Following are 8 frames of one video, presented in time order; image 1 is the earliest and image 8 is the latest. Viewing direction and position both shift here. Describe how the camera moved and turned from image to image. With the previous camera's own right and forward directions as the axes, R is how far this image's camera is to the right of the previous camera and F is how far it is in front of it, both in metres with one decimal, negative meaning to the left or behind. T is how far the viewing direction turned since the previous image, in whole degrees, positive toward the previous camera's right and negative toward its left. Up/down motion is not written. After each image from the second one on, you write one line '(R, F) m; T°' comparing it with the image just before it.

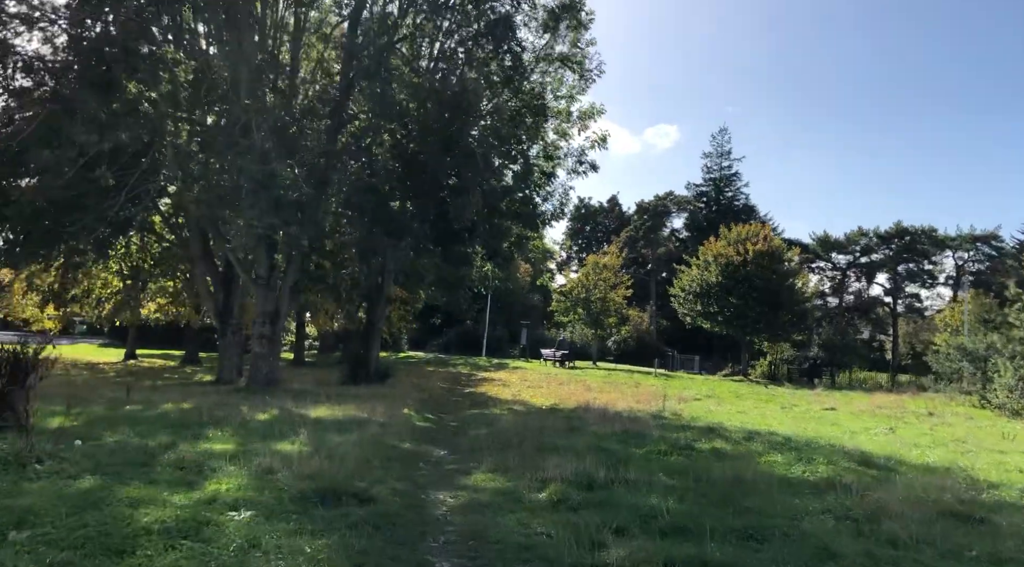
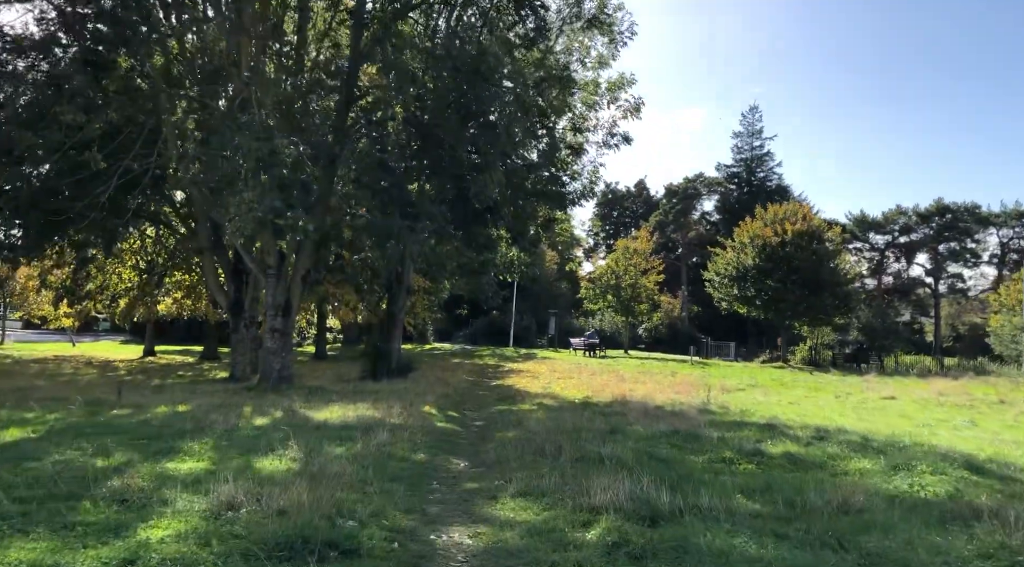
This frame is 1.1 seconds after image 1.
(0.0, +1.5) m; -2°
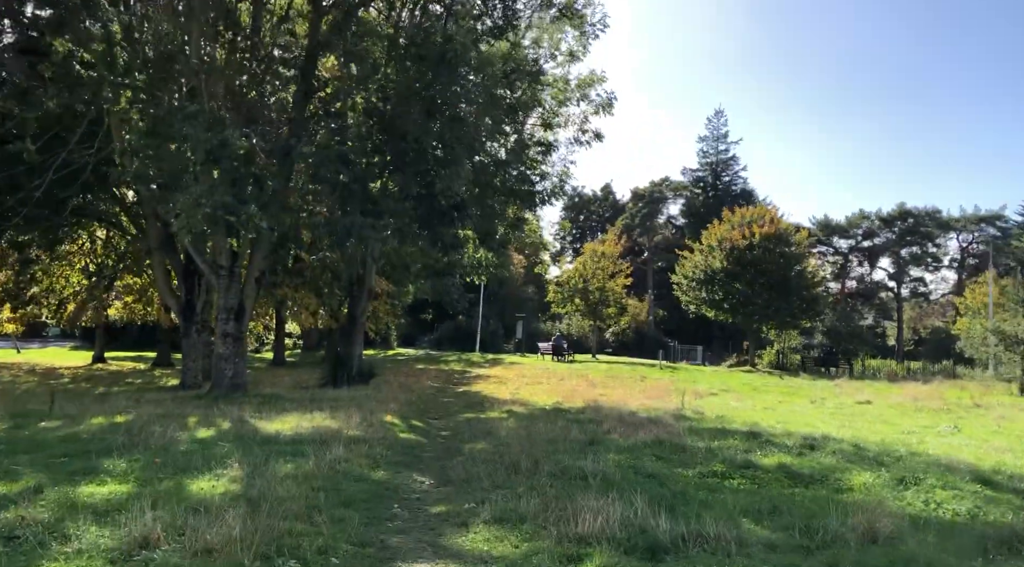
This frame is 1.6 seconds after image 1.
(-0.1, +0.8) m; +3°
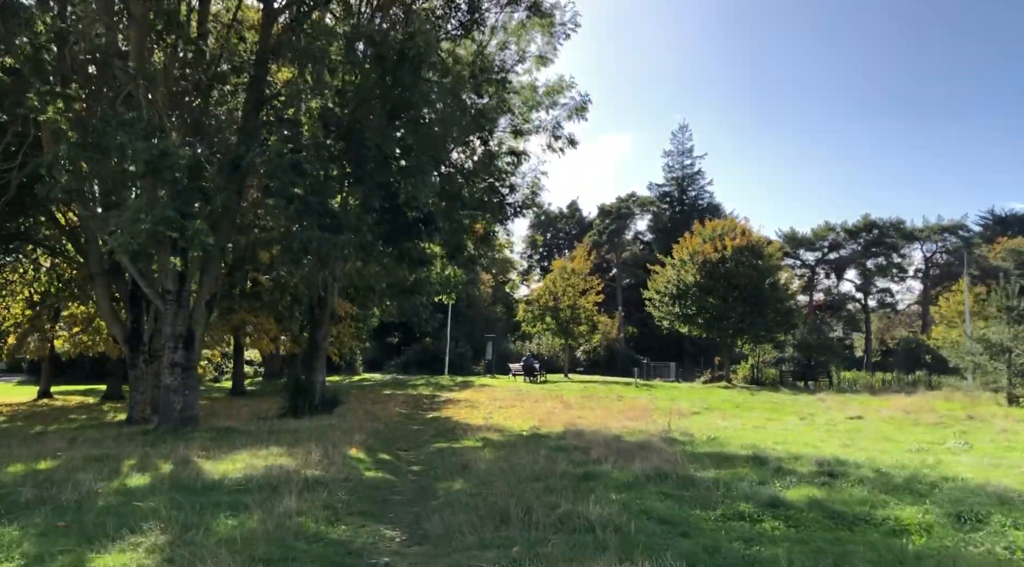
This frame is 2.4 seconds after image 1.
(-0.1, +1.1) m; +3°
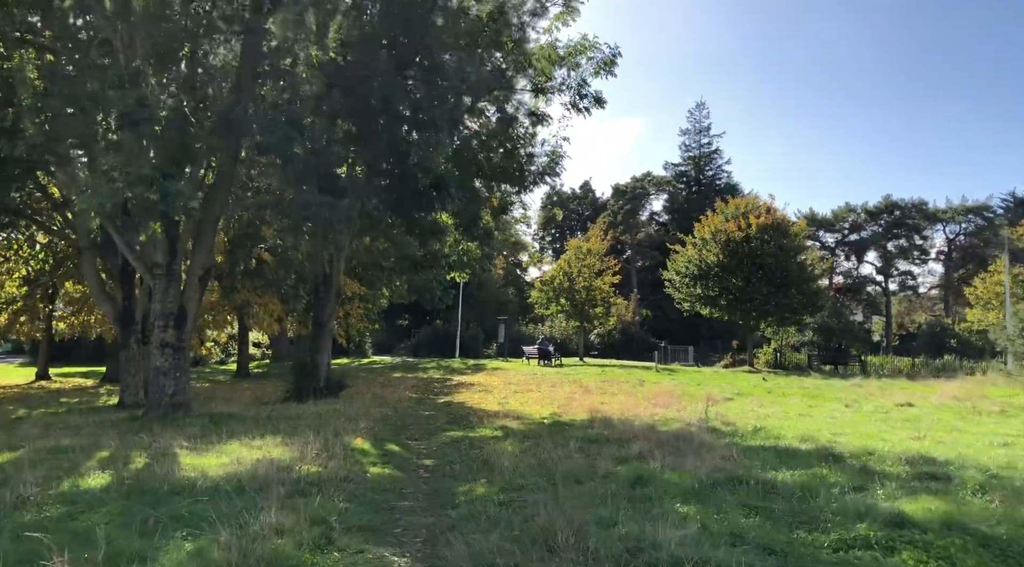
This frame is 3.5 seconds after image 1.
(-0.2, +1.4) m; -1°
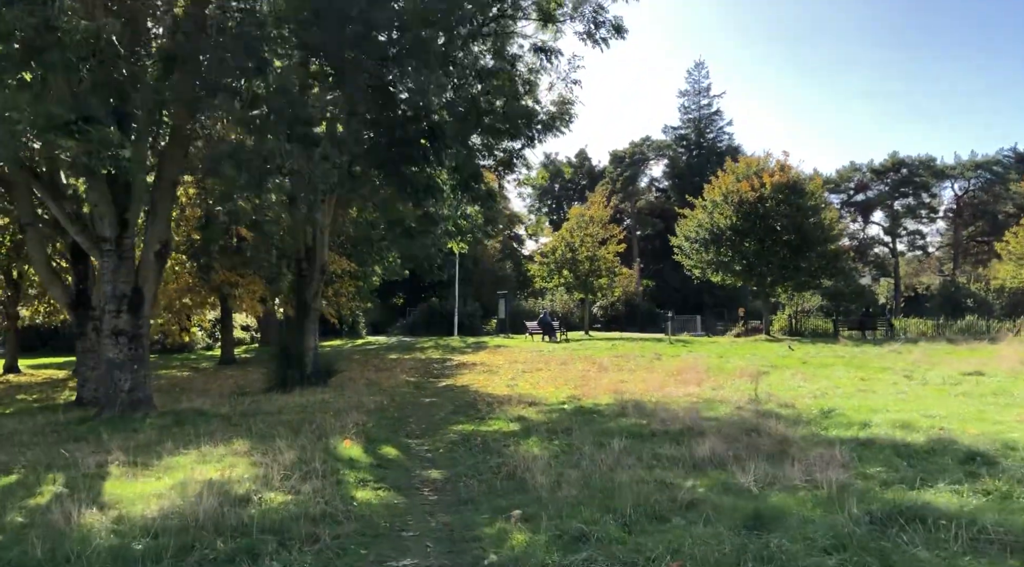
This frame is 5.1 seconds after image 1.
(-0.3, +2.2) m; 0°
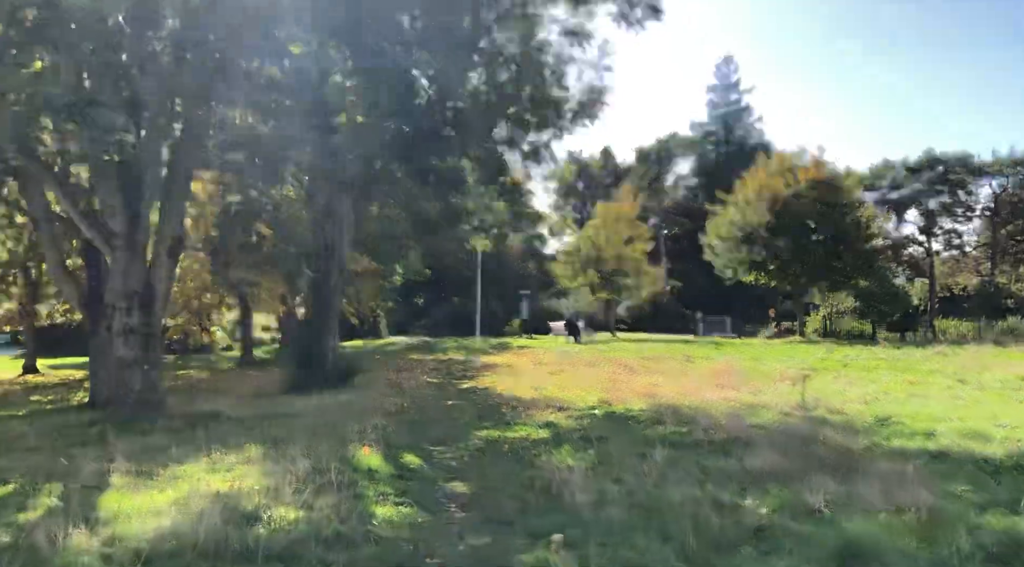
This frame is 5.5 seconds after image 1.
(-0.1, +0.7) m; -2°
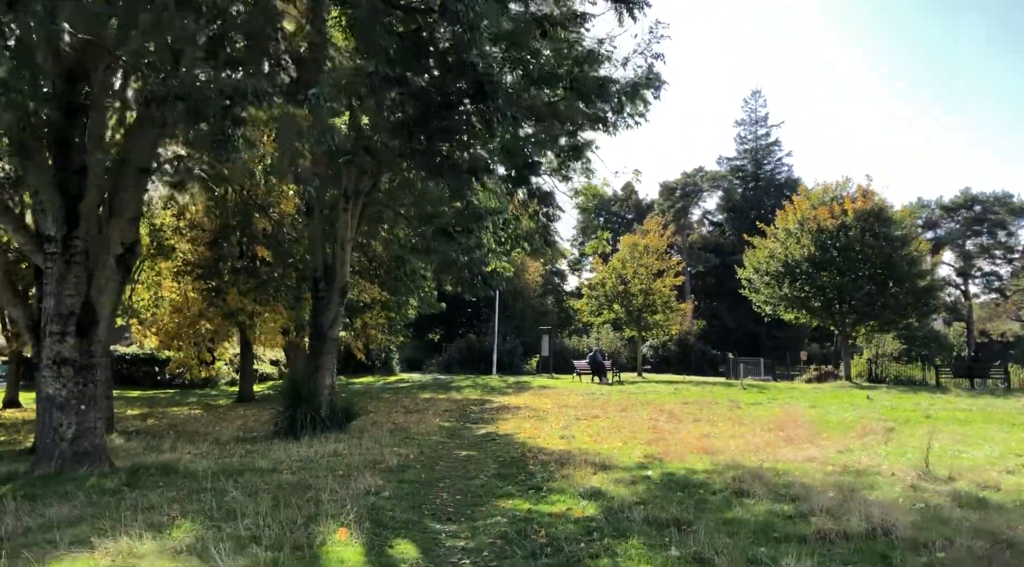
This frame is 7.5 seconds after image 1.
(-0.2, +2.6) m; -1°
